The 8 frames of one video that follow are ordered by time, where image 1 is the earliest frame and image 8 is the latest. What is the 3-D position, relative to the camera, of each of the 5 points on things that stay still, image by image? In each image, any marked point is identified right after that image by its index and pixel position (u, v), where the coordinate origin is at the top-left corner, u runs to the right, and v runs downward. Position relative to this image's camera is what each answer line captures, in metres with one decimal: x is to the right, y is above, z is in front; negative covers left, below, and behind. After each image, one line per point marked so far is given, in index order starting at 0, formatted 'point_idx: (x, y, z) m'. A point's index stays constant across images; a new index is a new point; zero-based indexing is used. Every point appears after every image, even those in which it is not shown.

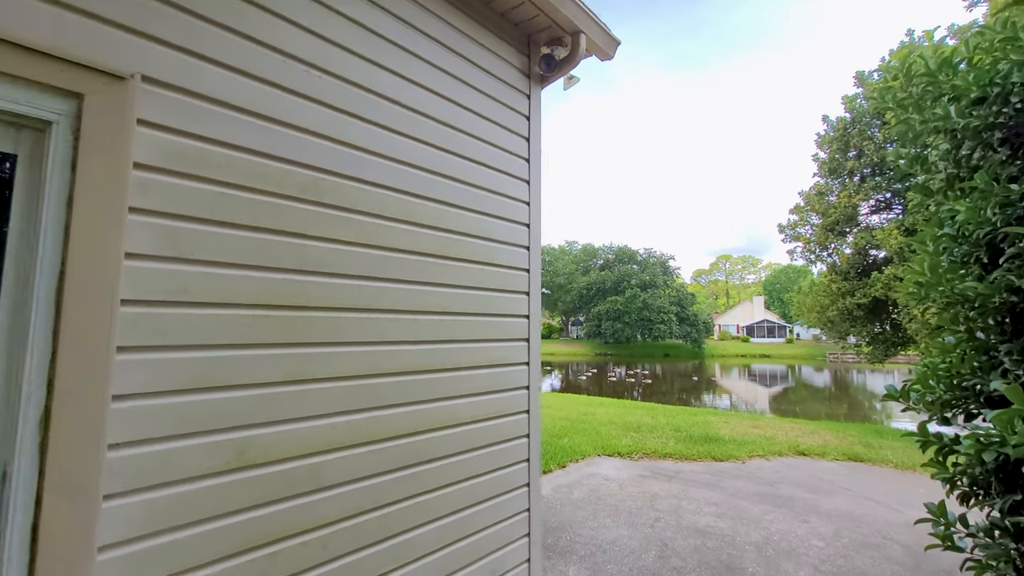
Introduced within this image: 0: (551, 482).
0: (+0.4, -2.1, +5.1) m
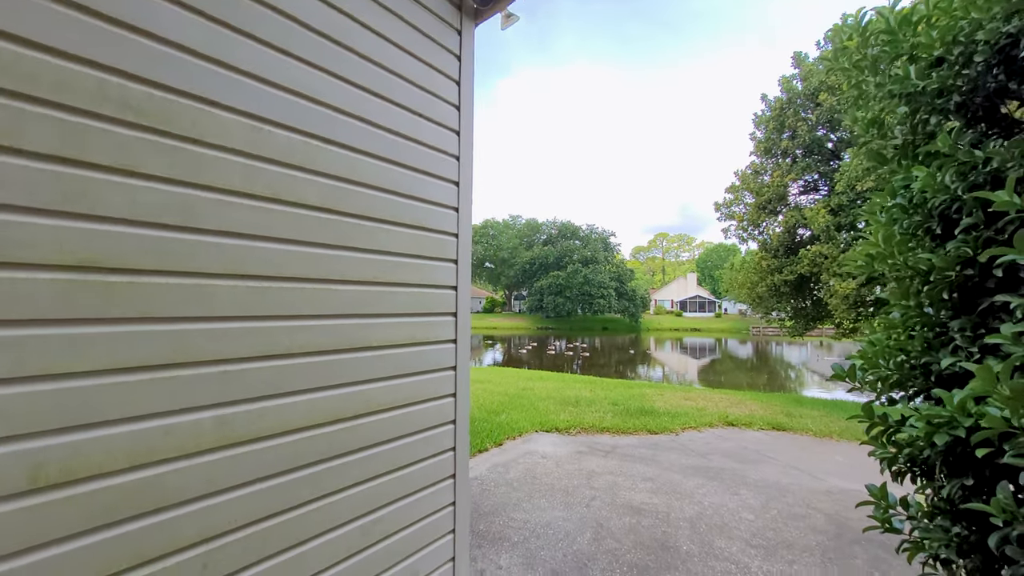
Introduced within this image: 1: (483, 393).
0: (-0.3, -1.8, +4.9) m
1: (-0.5, -1.9, +8.9) m
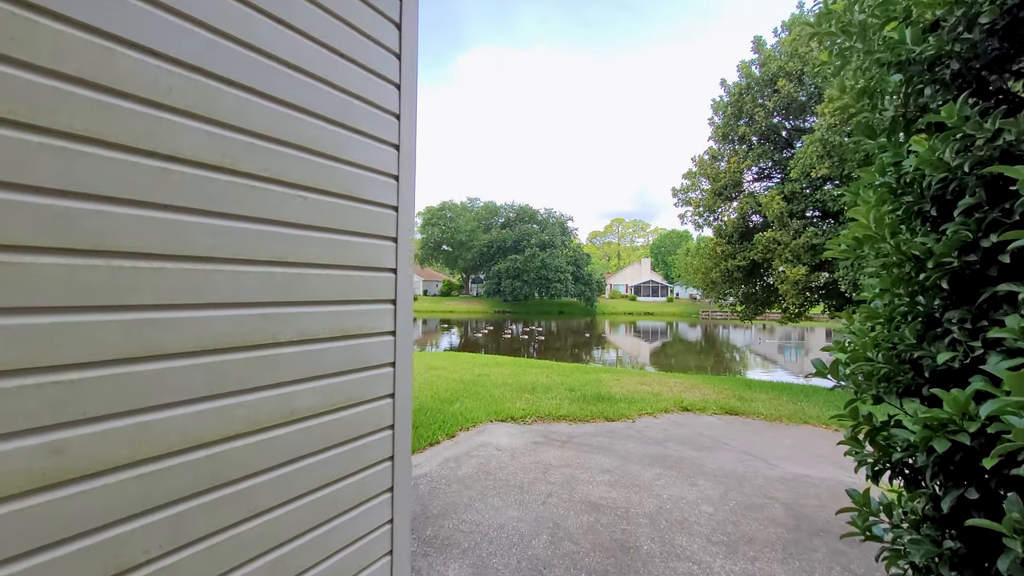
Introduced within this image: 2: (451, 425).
0: (-0.7, -1.6, +4.6) m
1: (-1.3, -1.6, +8.6) m
2: (-0.7, -1.6, +5.6) m
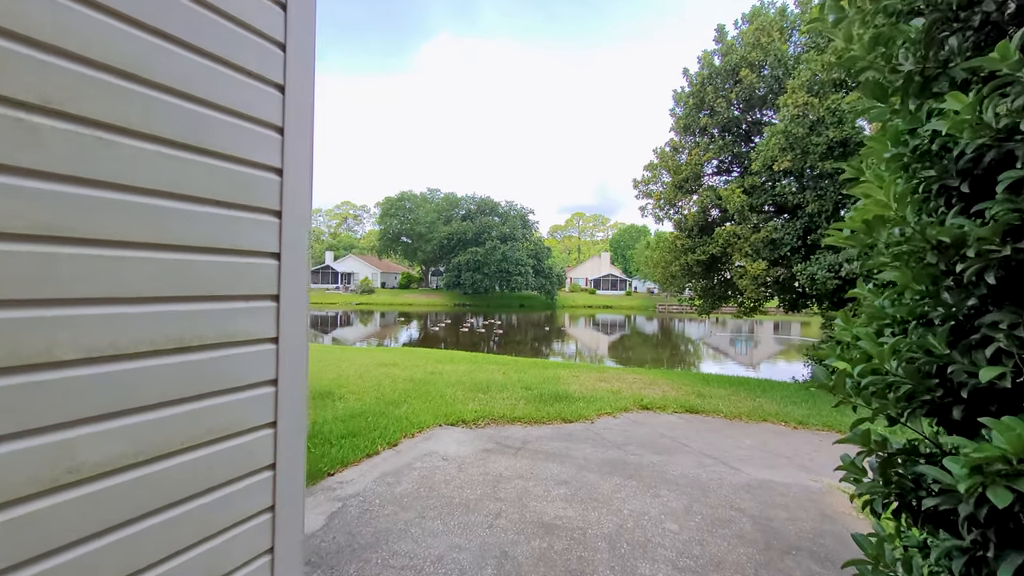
0: (-1.2, -1.5, +4.1) m
1: (-2.1, -1.5, +8.0) m
2: (-1.2, -1.5, +5.1) m
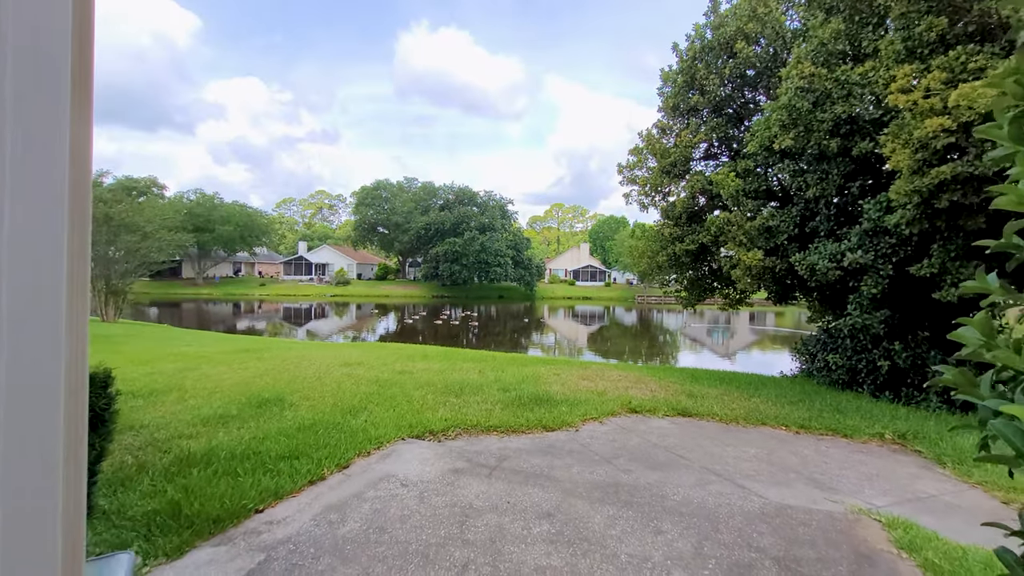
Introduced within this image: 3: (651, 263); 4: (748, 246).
0: (-1.4, -1.5, +3.4) m
1: (-2.5, -1.4, +7.2) m
2: (-1.5, -1.4, +4.4) m
3: (+3.1, +0.6, +10.8) m
4: (+3.8, +0.7, +7.8) m
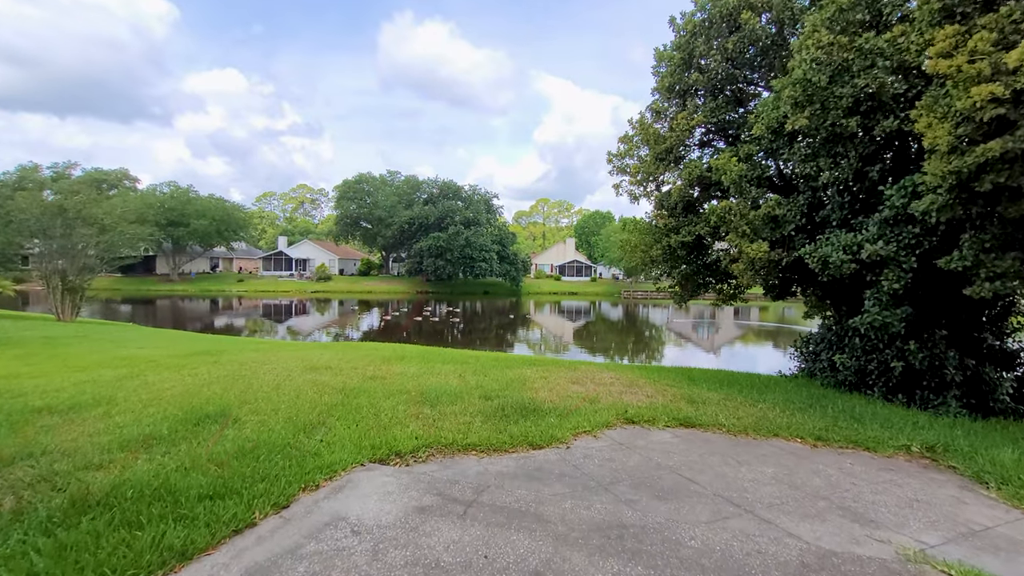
0: (-1.5, -1.5, +2.6) m
1: (-2.7, -1.3, +6.4) m
2: (-1.6, -1.4, +3.6) m
3: (+2.7, +0.7, +10.1) m
4: (+3.5, +0.8, +7.1) m
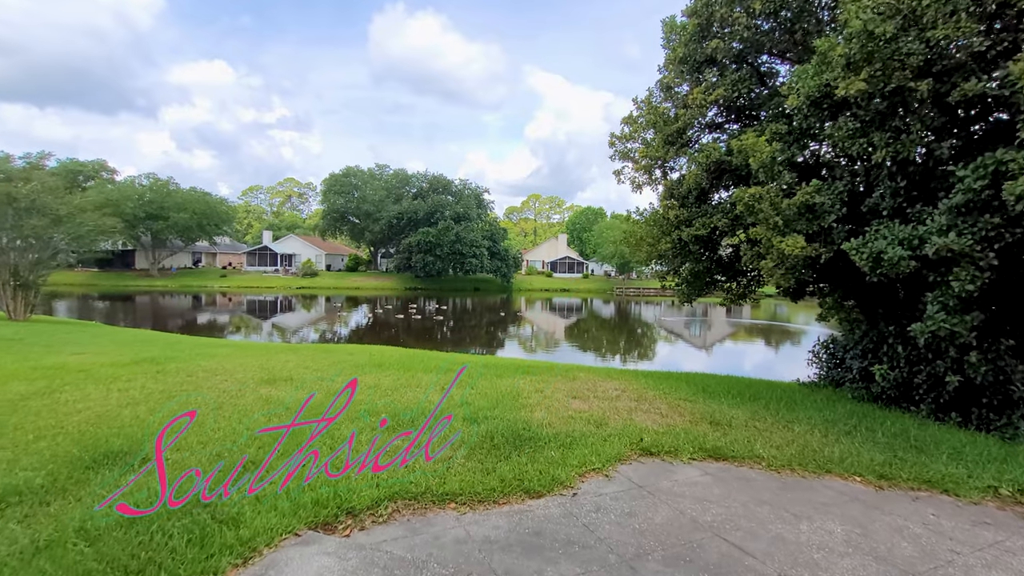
0: (-1.5, -1.5, +1.5) m
1: (-2.8, -1.3, +5.3) m
2: (-1.7, -1.4, +2.5) m
3: (+2.6, +0.7, +9.1) m
4: (+3.4, +0.7, +6.1) m
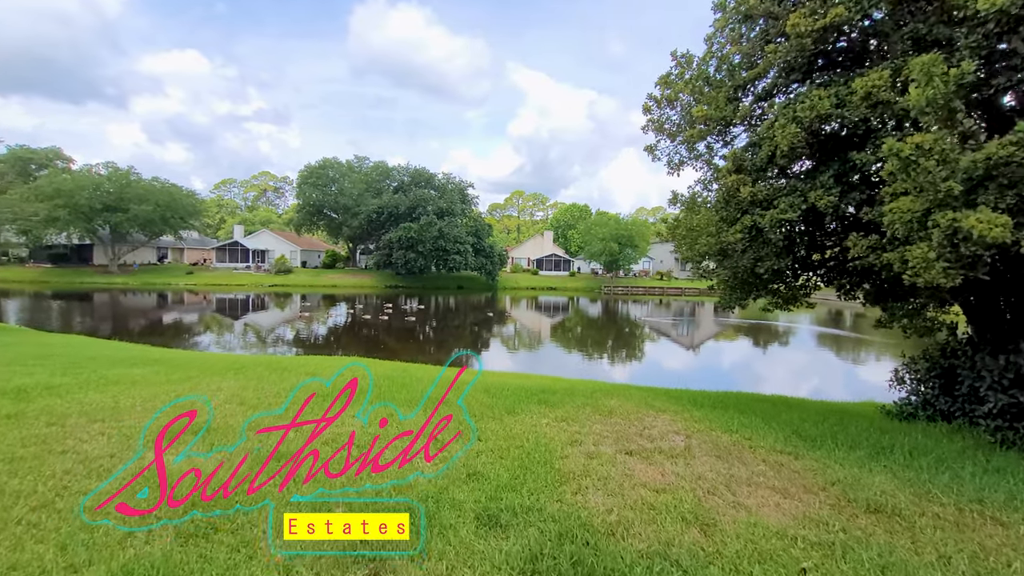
0: (-1.1, -1.6, -0.8) m
1: (-2.5, -1.4, +3.0) m
2: (-1.2, -1.5, +0.2) m
3: (+2.8, +0.6, +7.0) m
4: (+3.7, +0.7, +4.0) m
